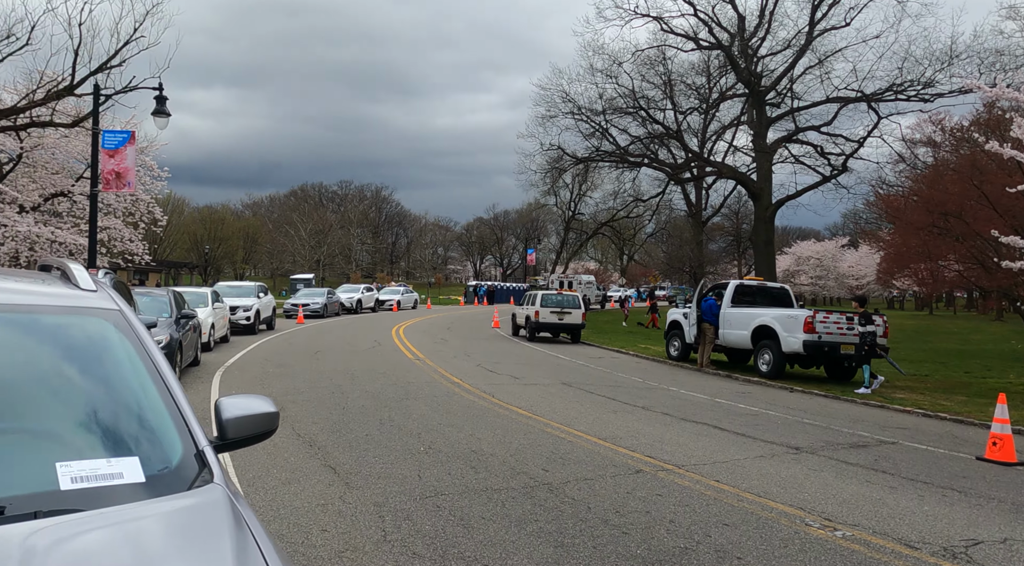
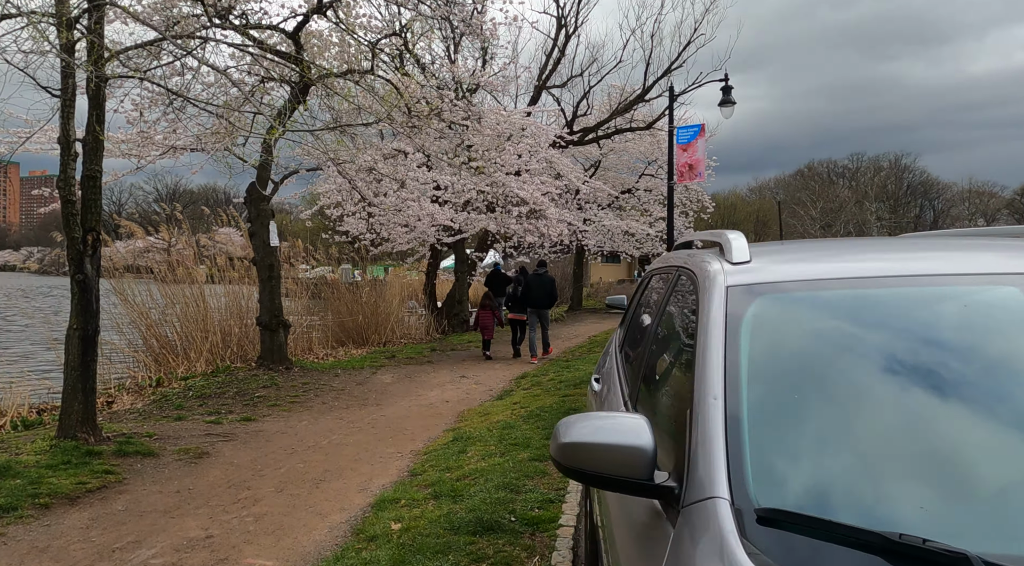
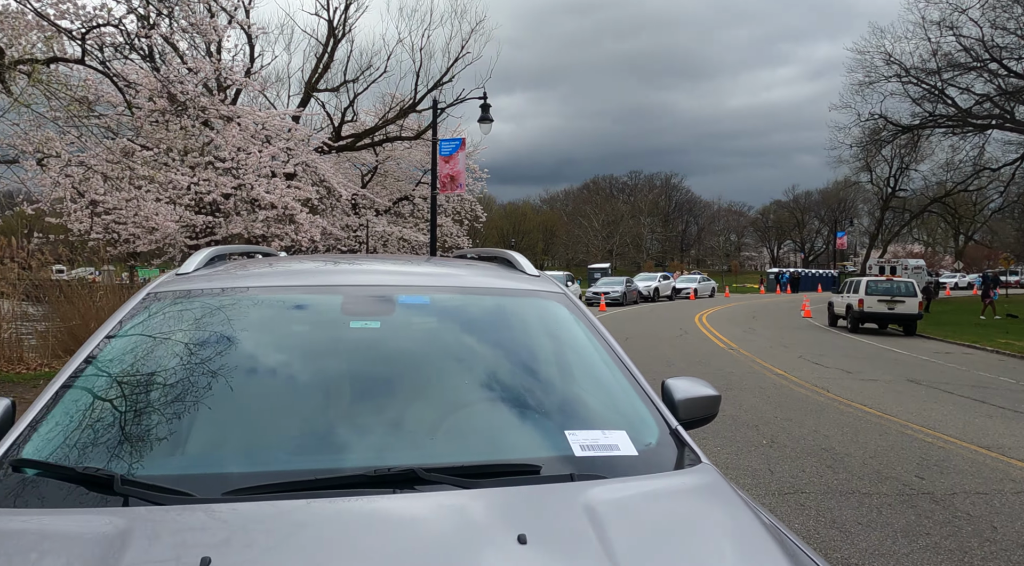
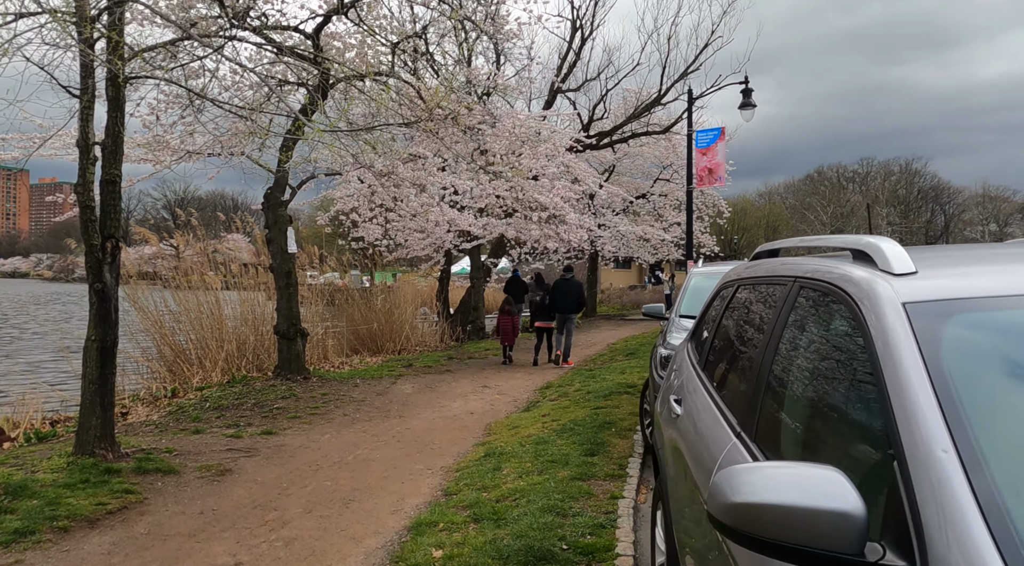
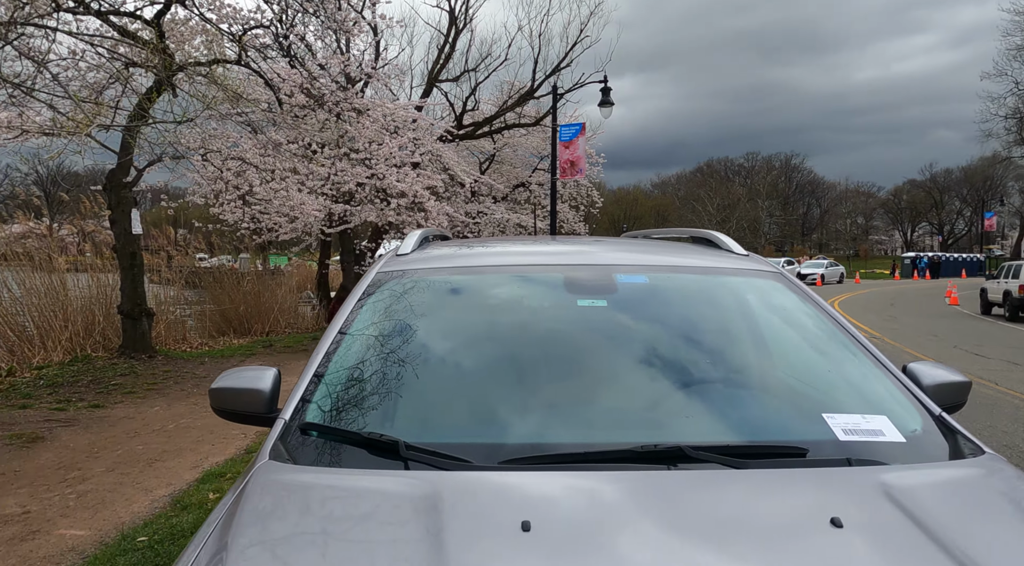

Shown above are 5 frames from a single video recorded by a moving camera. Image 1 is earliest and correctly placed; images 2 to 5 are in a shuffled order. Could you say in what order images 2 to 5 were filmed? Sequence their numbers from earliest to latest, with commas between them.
3, 5, 2, 4
